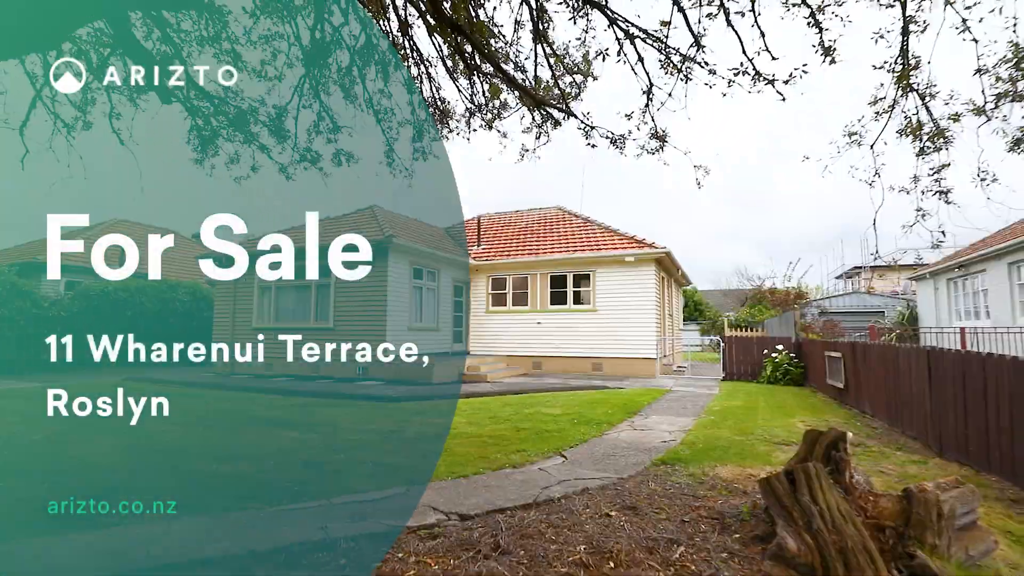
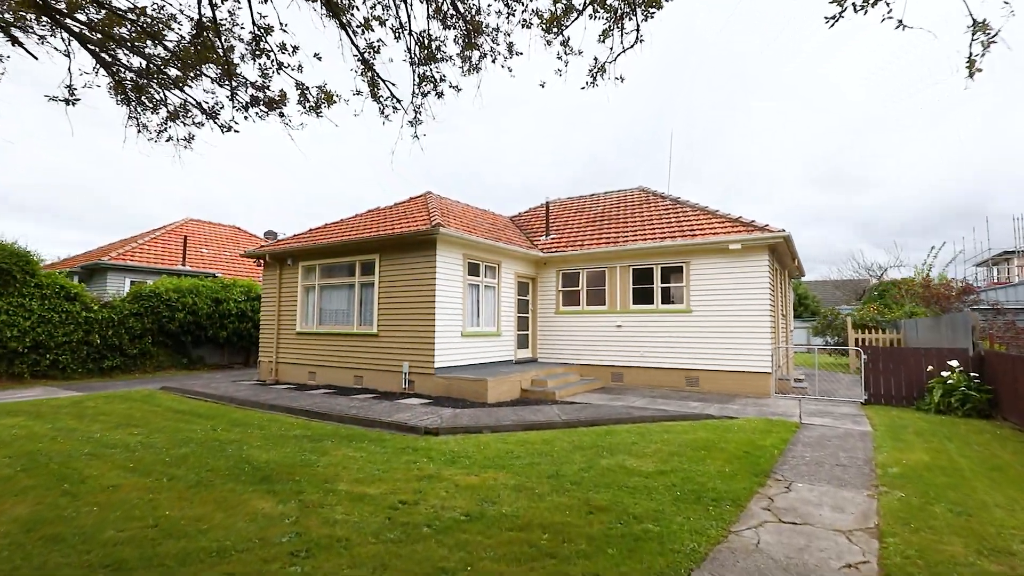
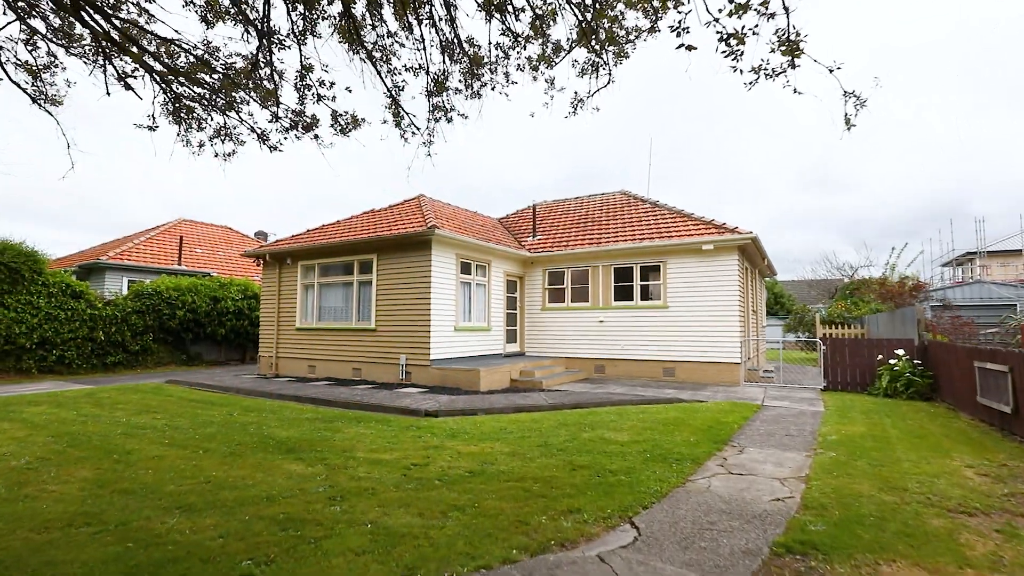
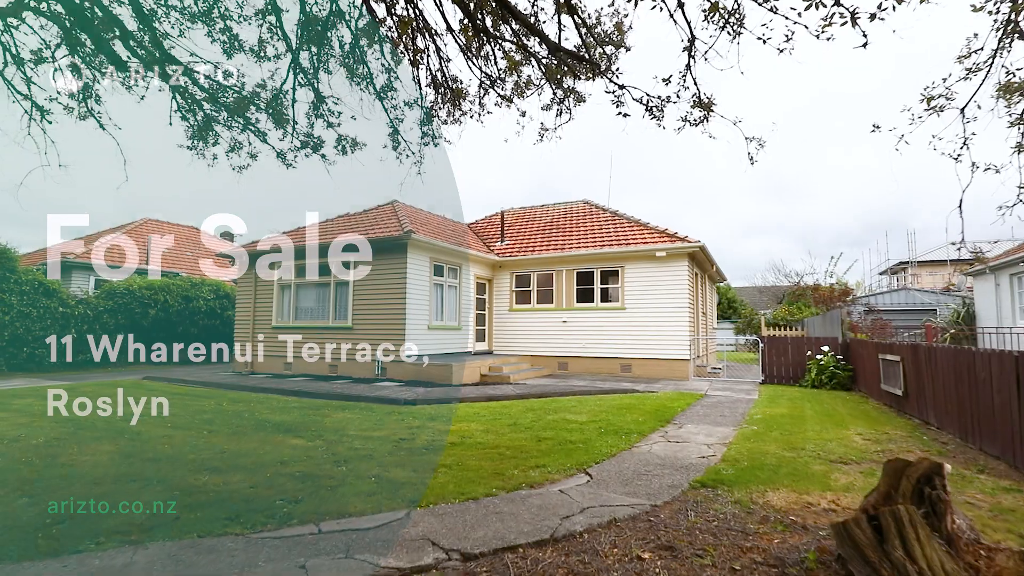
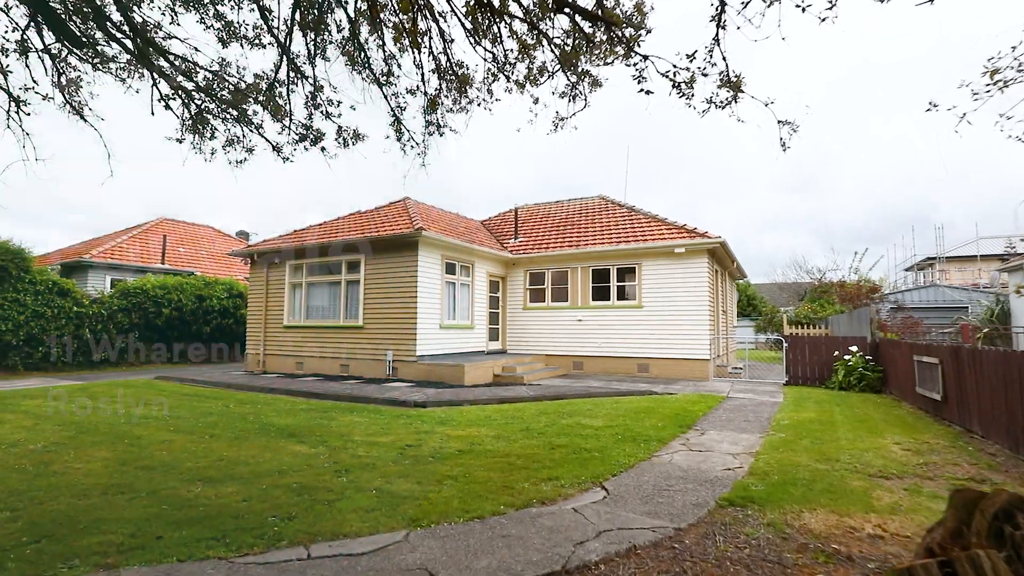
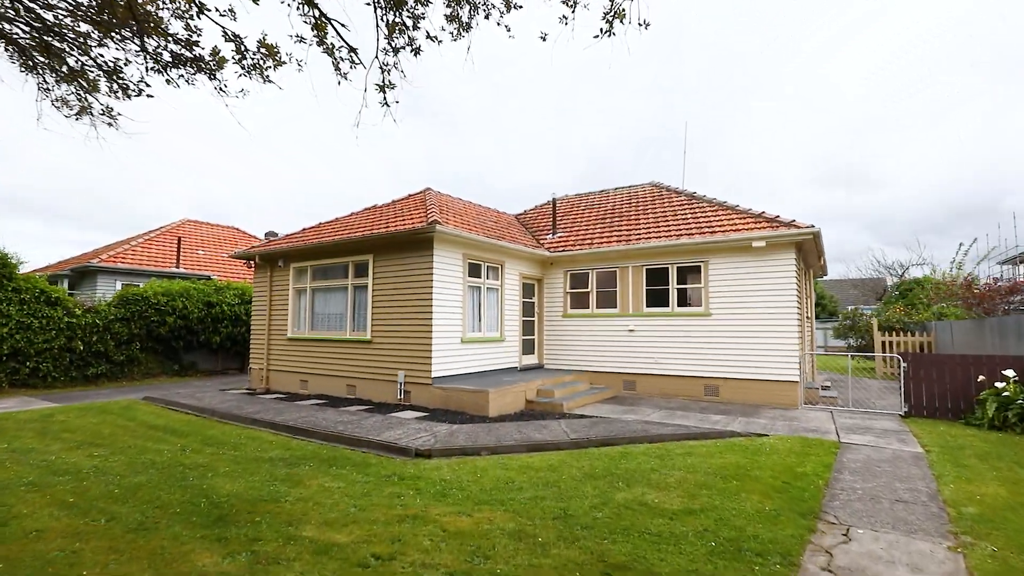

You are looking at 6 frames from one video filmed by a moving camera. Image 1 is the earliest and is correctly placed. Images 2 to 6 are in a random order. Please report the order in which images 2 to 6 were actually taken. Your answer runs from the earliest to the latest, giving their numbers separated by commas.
4, 5, 3, 2, 6
